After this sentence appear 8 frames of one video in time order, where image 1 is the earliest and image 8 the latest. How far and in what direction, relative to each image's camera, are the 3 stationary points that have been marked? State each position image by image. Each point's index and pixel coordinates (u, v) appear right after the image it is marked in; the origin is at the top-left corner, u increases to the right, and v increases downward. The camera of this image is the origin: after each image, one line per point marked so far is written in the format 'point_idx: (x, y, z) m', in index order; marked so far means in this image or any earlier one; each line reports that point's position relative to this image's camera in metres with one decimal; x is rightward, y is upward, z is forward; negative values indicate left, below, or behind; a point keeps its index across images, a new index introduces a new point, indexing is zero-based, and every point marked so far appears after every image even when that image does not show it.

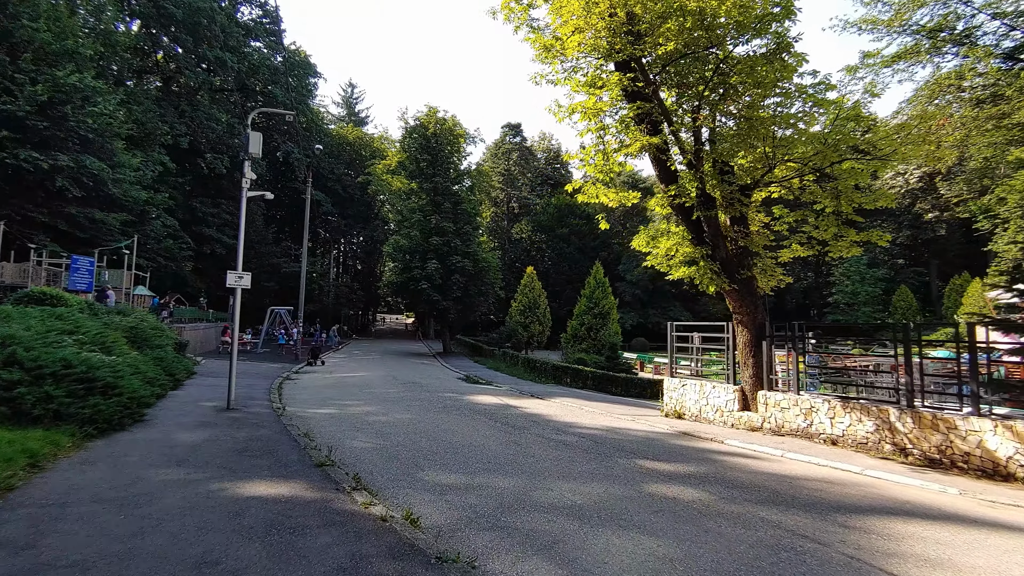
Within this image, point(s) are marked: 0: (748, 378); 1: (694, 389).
0: (+5.0, -1.9, +11.4) m
1: (+4.3, -2.4, +12.7) m
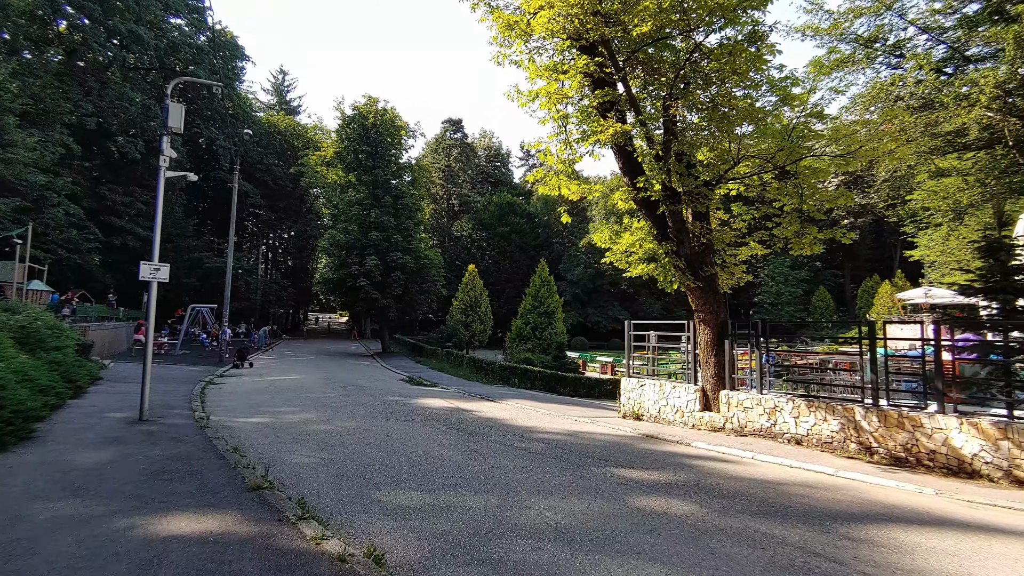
0: (+4.1, -1.9, +11.2) m
1: (+3.2, -2.3, +12.4) m
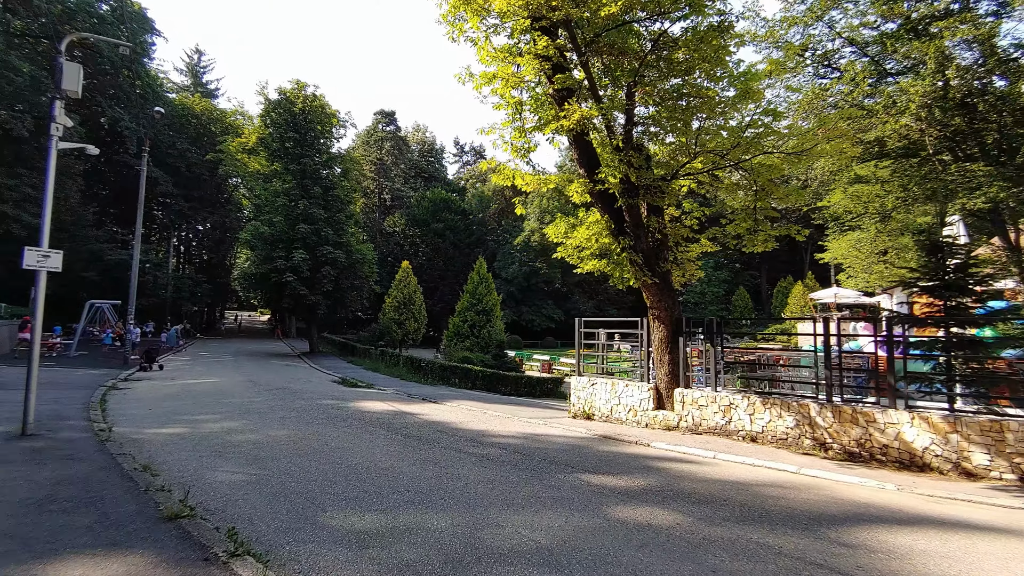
0: (+3.1, -1.8, +11.0) m
1: (+2.1, -2.2, +12.1) m
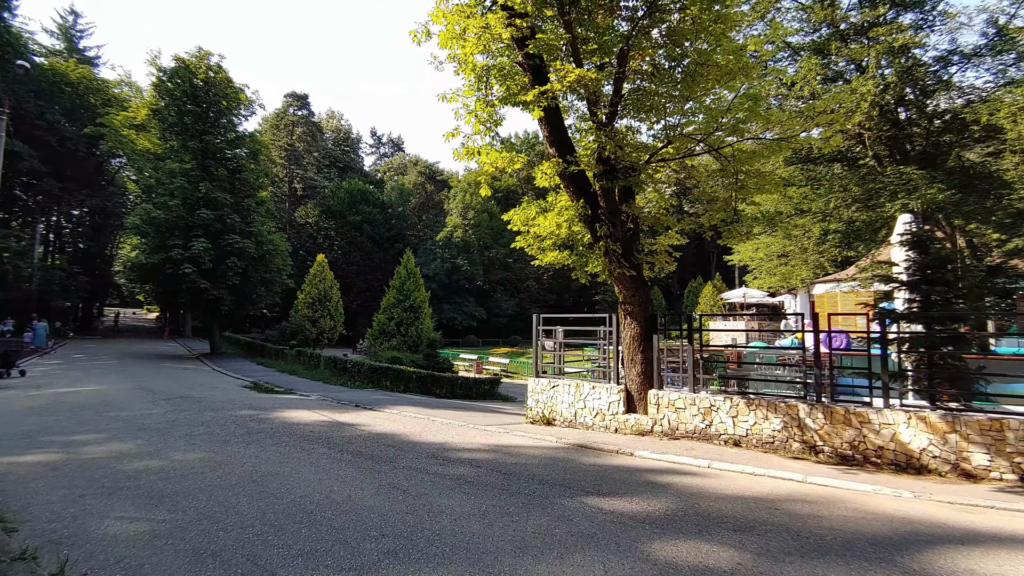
0: (+2.3, -1.7, +10.2) m
1: (+1.1, -2.1, +11.1) m
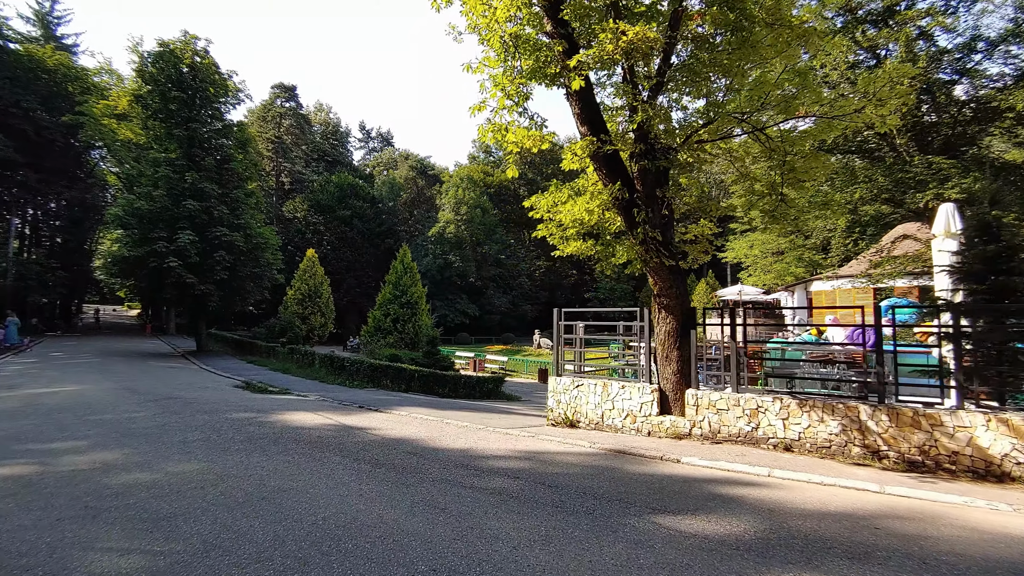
0: (+2.8, -1.5, +9.4) m
1: (+1.6, -1.9, +10.3) m
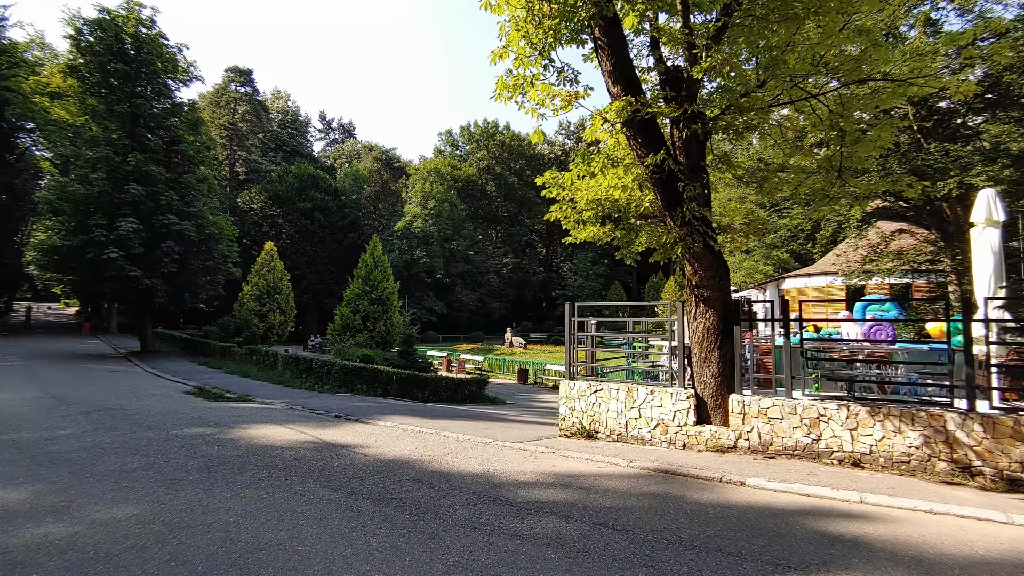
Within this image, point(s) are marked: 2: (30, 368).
0: (+3.0, -1.4, +8.2) m
1: (+1.7, -1.8, +9.0) m
2: (-16.9, -2.8, +19.0) m
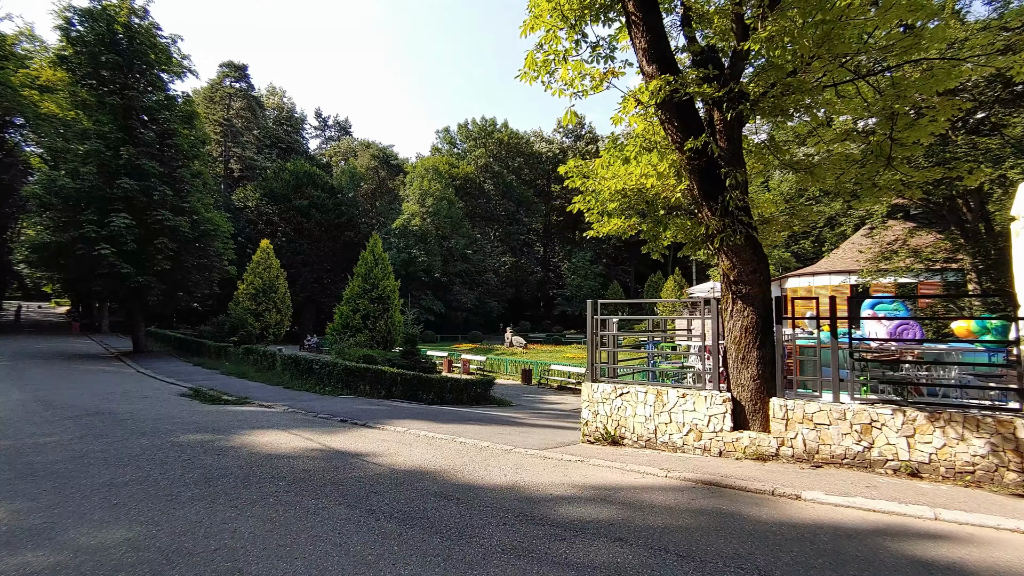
0: (+3.3, -1.3, +7.6) m
1: (+2.1, -1.7, +8.4) m
2: (-16.6, -2.7, +18.3) m
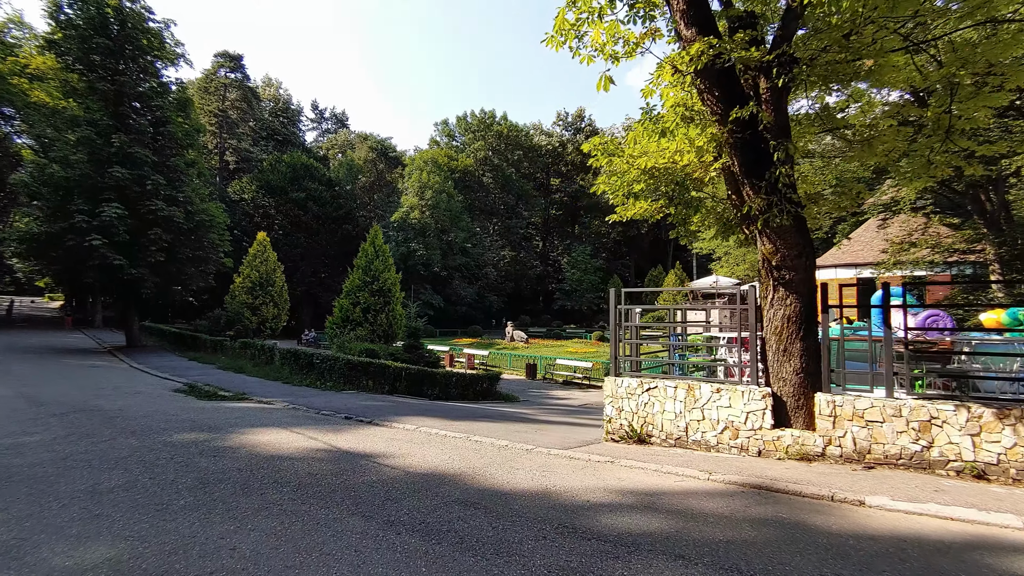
0: (+3.6, -1.1, +7.0) m
1: (+2.3, -1.5, +7.8) m
2: (-16.4, -2.4, +17.6) m
